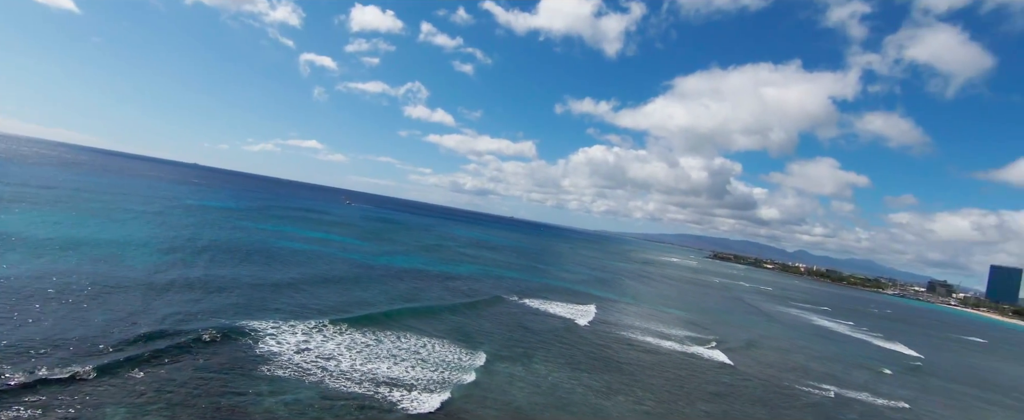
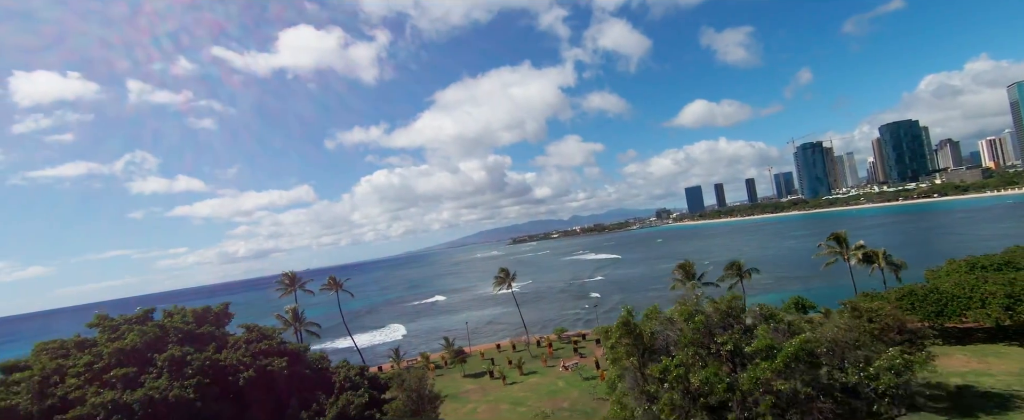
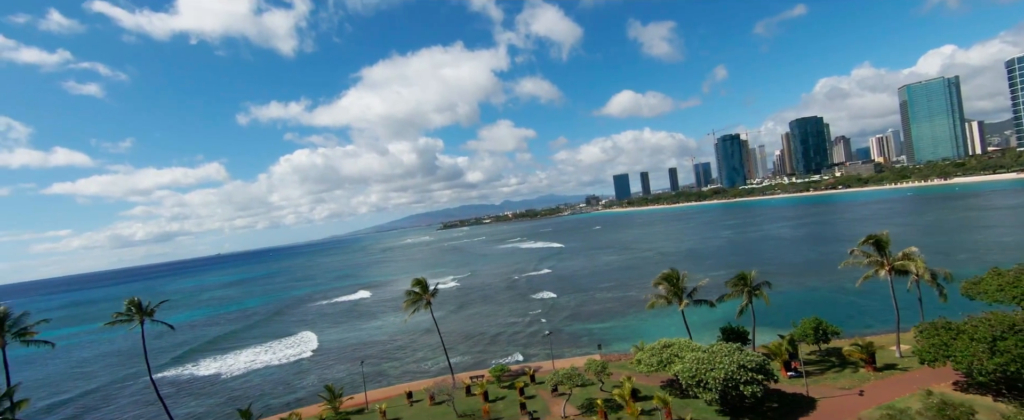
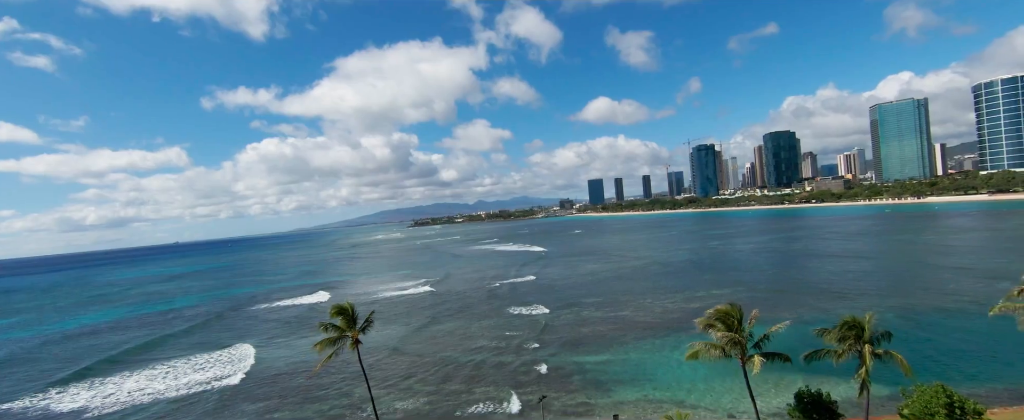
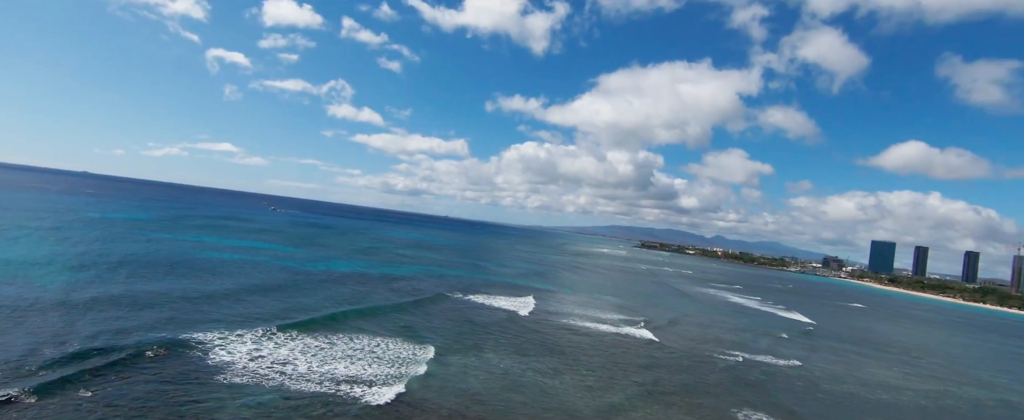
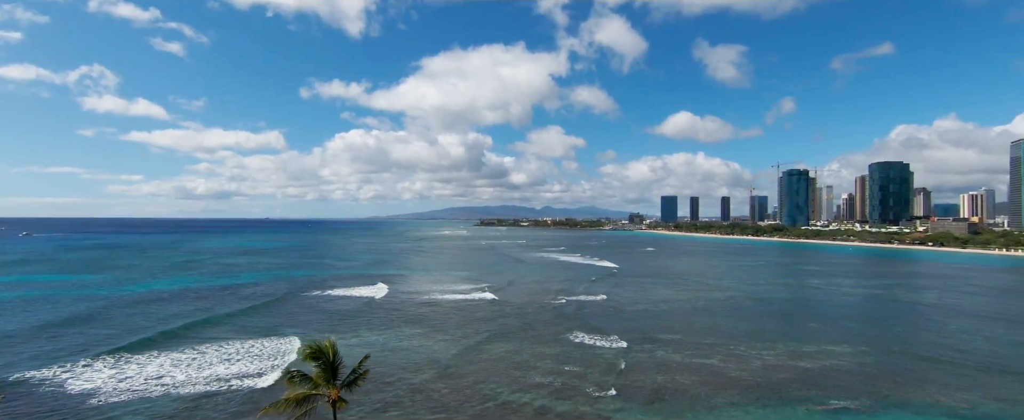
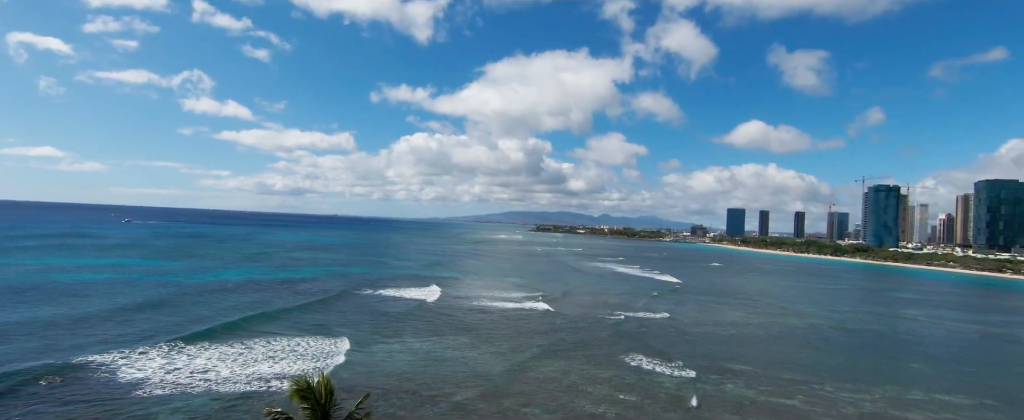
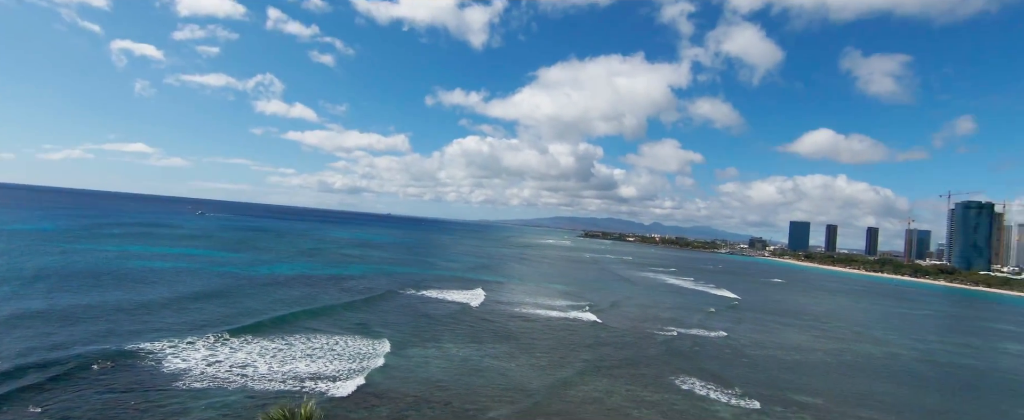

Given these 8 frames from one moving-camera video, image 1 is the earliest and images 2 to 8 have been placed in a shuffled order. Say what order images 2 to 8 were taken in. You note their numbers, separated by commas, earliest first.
5, 8, 7, 6, 4, 3, 2
